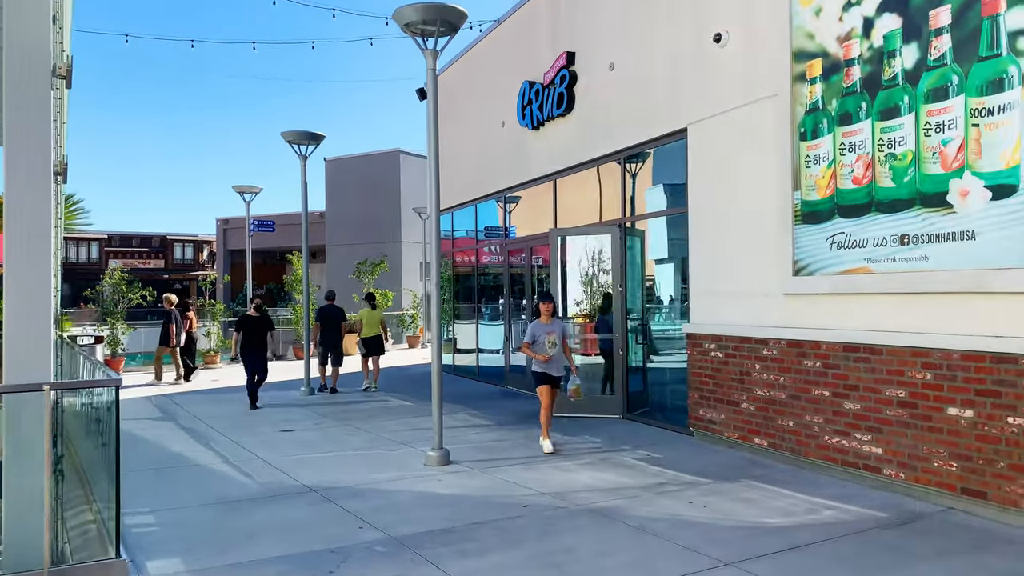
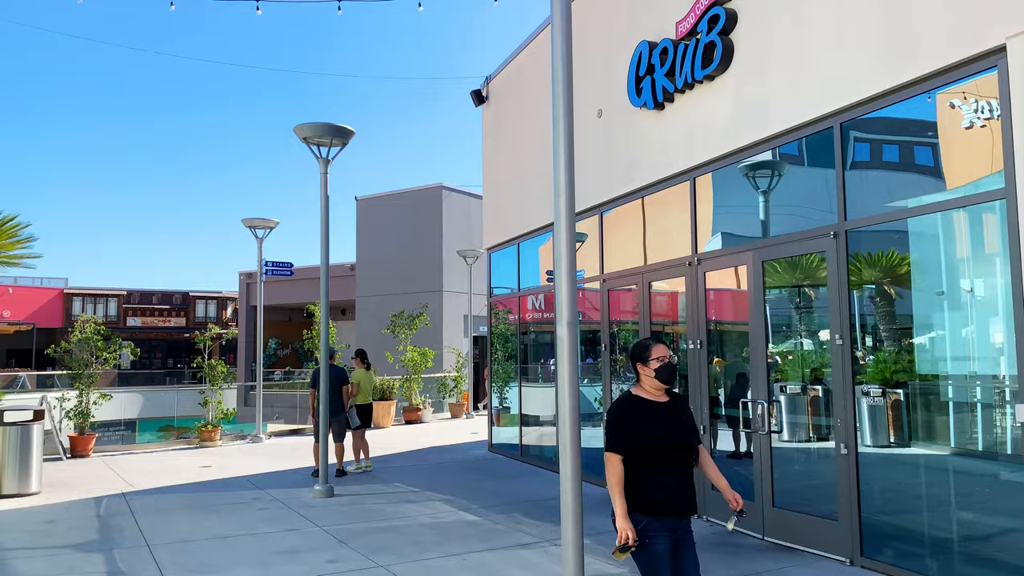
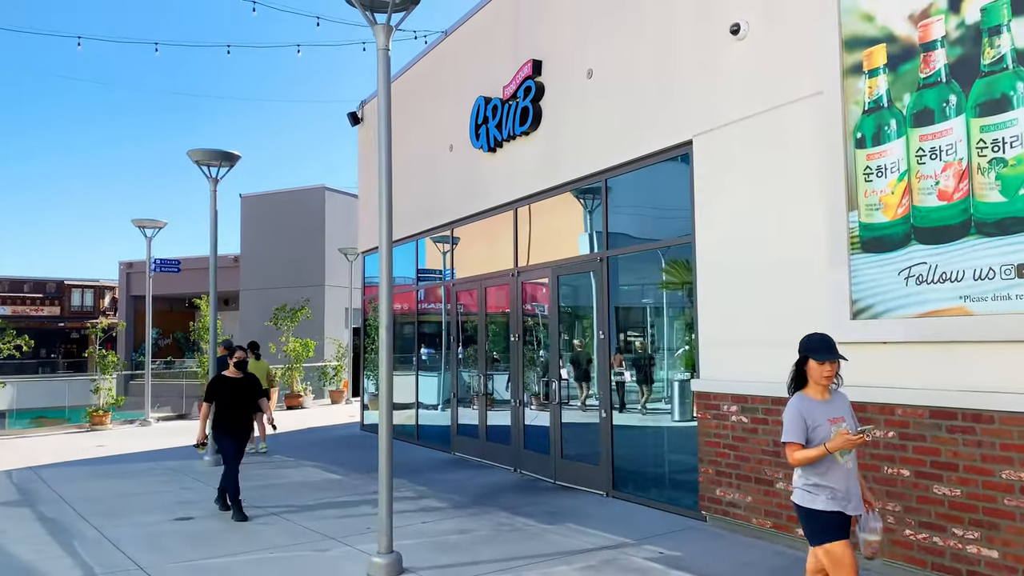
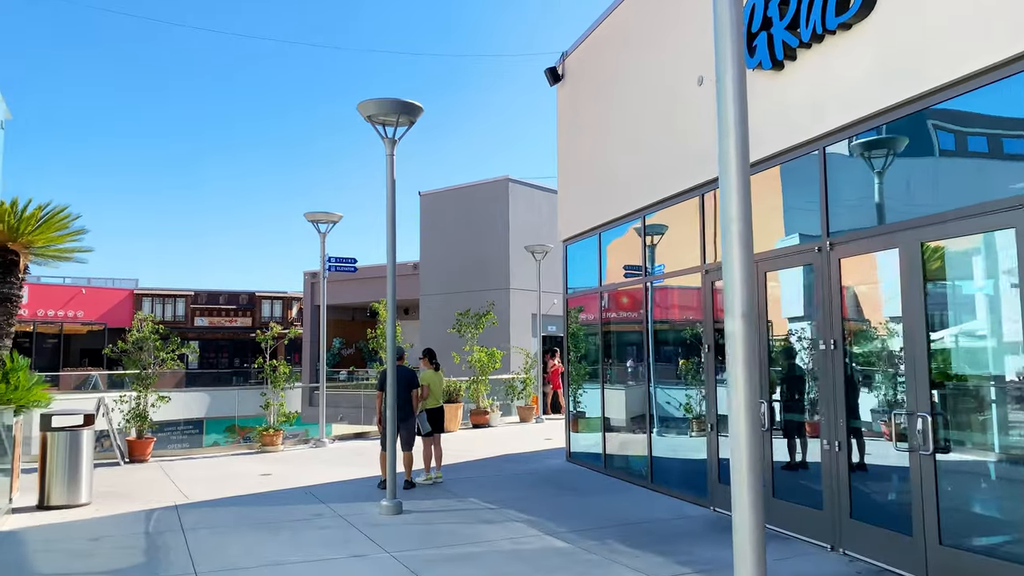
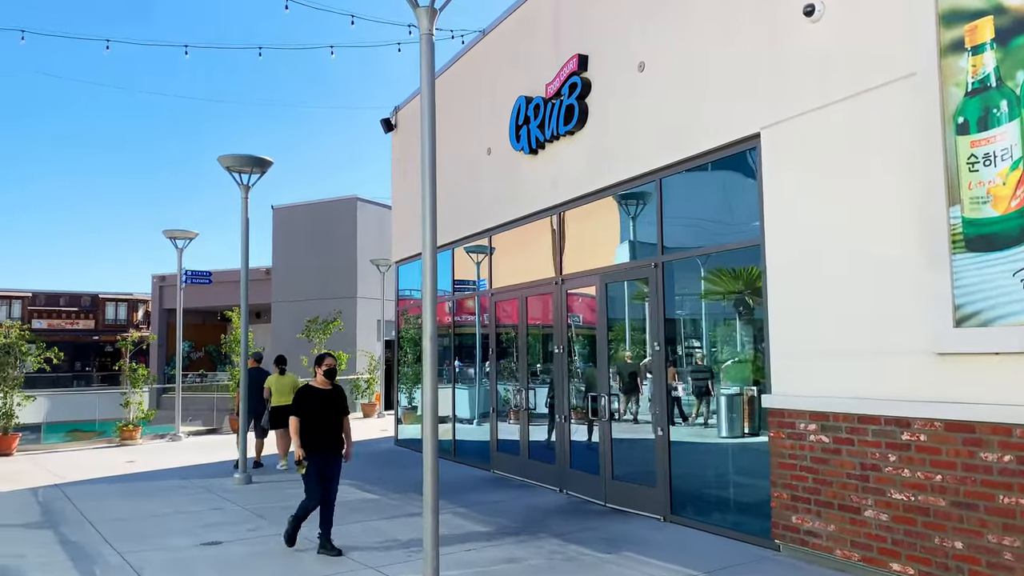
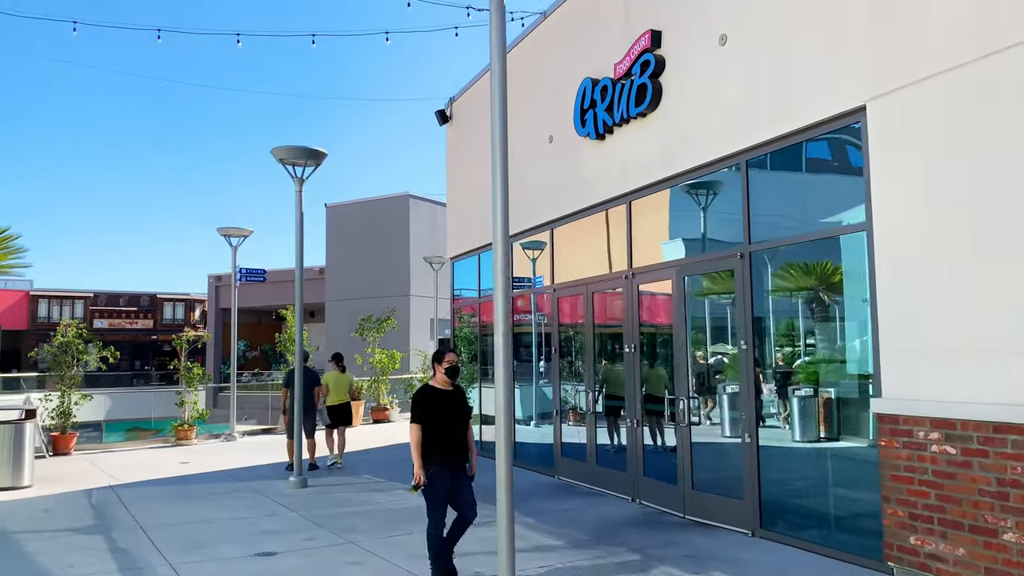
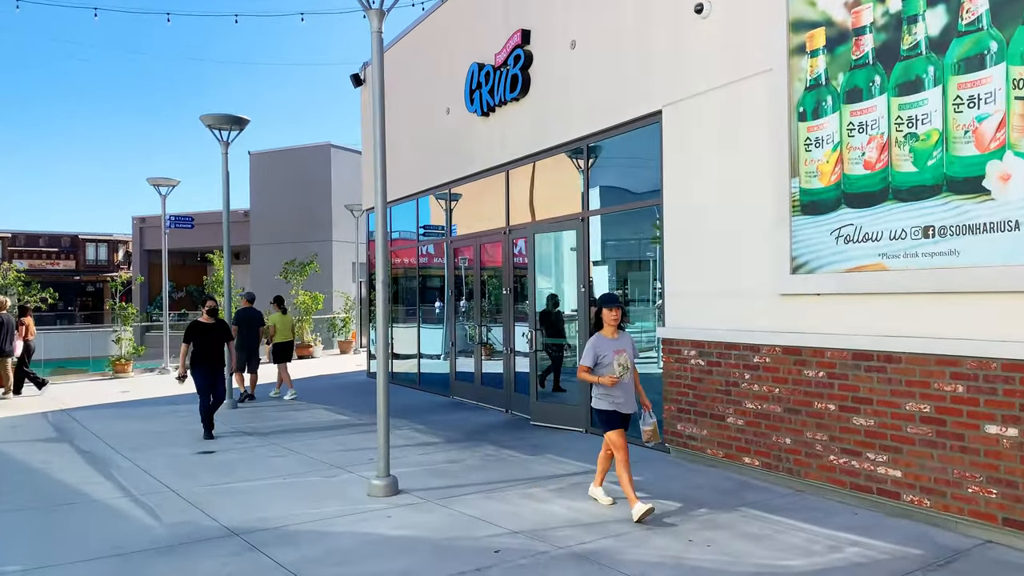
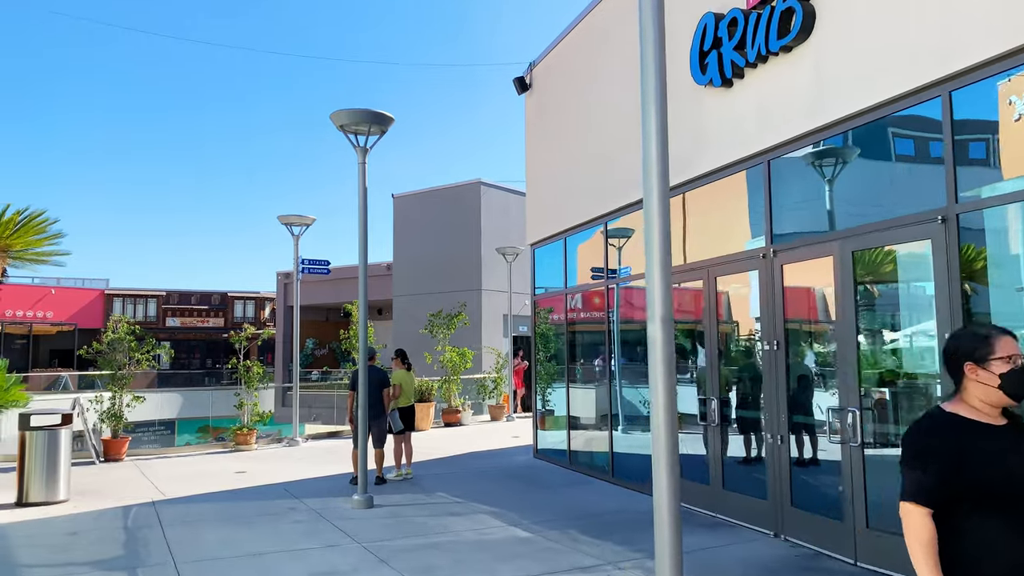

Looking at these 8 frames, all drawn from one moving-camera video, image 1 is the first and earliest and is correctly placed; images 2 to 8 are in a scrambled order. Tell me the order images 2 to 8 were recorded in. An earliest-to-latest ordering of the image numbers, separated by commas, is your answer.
7, 3, 5, 6, 2, 8, 4
